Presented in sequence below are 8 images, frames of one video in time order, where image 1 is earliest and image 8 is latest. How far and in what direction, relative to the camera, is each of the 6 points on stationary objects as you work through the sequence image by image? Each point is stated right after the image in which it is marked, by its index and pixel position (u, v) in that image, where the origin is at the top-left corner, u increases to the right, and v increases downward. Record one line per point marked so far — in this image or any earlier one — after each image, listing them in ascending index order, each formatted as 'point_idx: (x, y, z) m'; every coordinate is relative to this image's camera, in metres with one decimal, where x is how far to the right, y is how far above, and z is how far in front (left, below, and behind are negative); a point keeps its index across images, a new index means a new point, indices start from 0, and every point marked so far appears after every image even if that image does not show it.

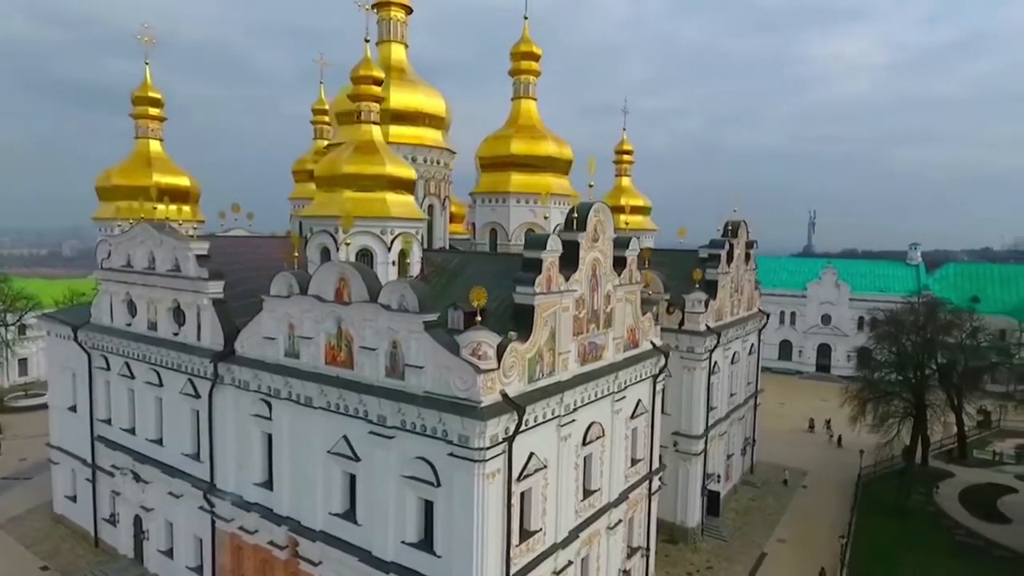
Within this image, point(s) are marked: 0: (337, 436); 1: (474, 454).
0: (-3.5, -3.3, +15.6) m
1: (-0.4, -3.1, +13.4) m
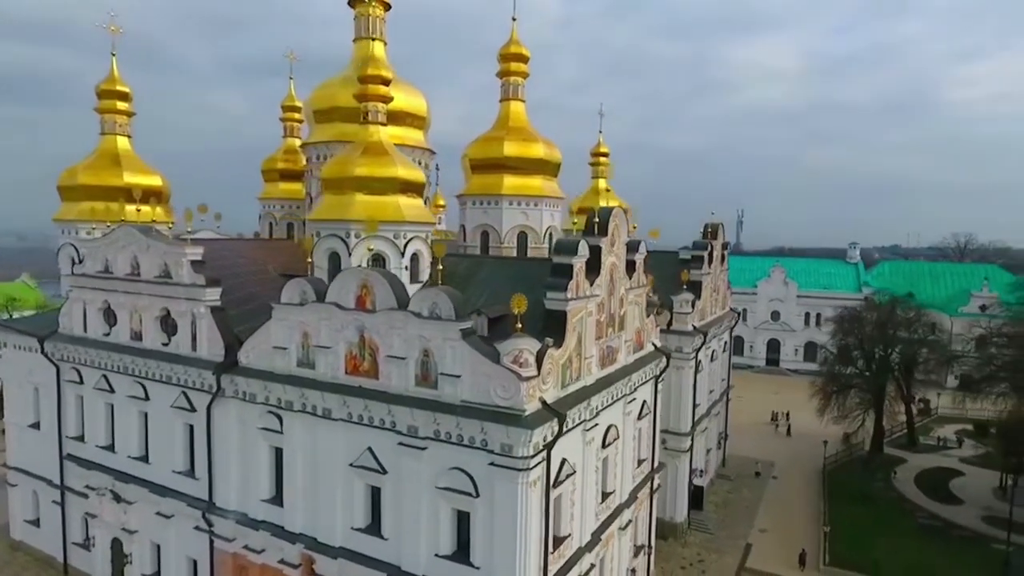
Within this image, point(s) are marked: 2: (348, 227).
0: (-3.2, -3.4, +15.0) m
1: (+0.1, -3.2, +13.0) m
2: (-3.8, +1.4, +16.6) m
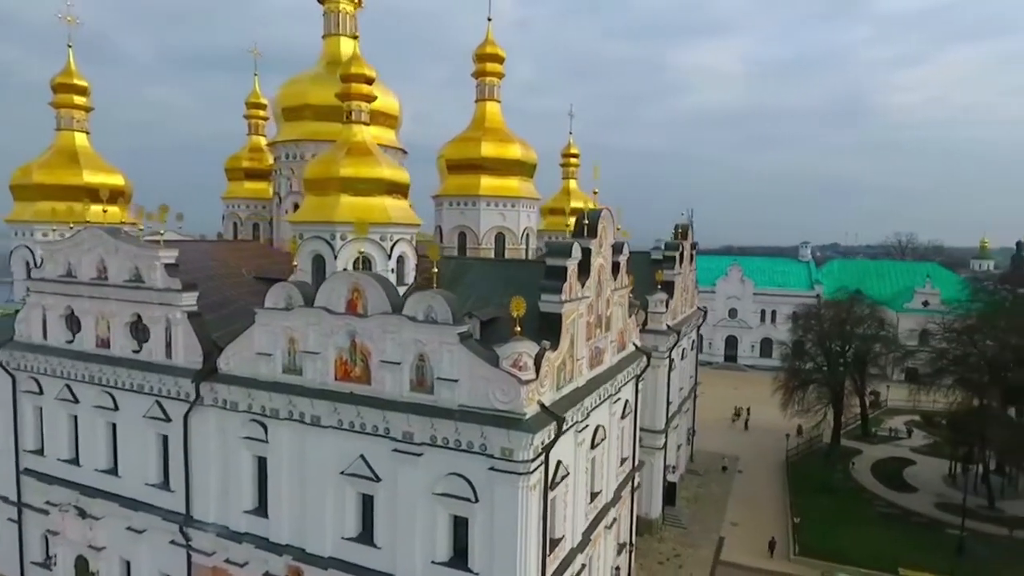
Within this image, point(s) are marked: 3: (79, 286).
0: (-3.4, -3.5, +14.6) m
1: (+0.1, -3.3, +12.9) m
2: (-4.1, +1.3, +16.2) m
3: (-11.2, +0.1, +18.0) m
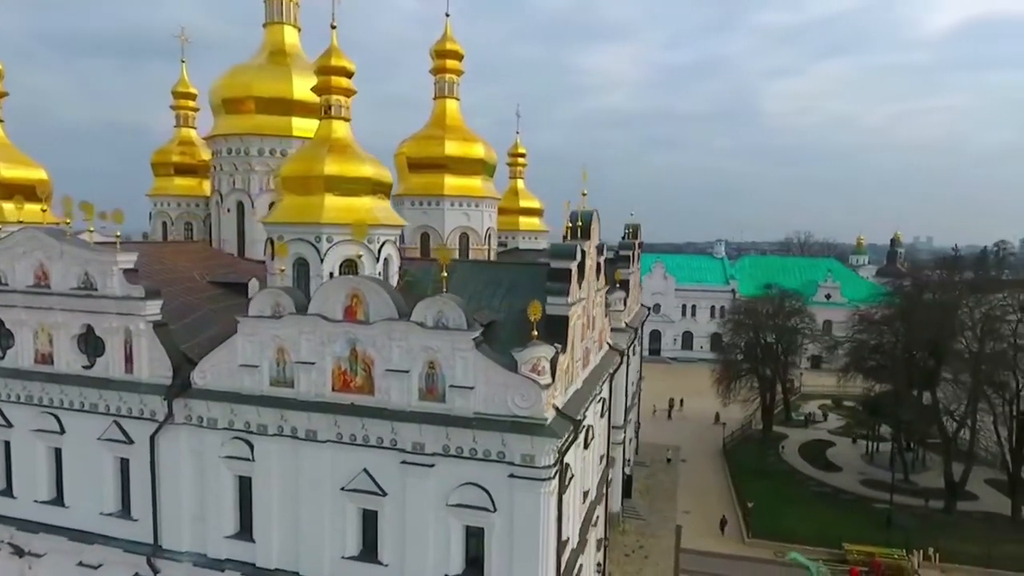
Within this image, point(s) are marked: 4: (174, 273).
0: (-3.1, -3.6, +13.8) m
1: (+0.5, -3.3, +12.6) m
2: (-4.1, +1.2, +15.2) m
3: (-11.4, -0.1, +16.0) m
4: (-8.9, +0.4, +18.6) m
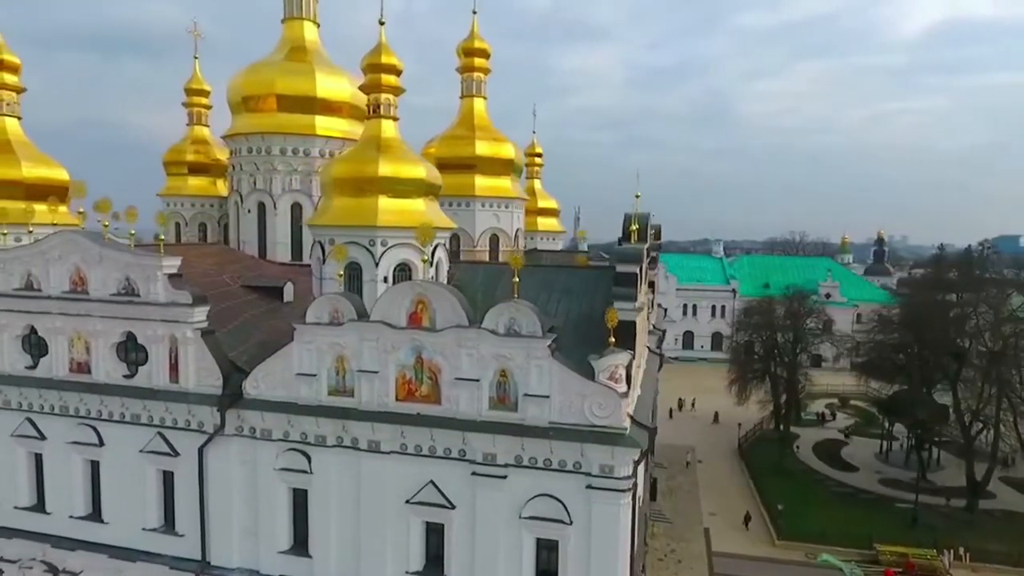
0: (-1.8, -3.7, +13.4) m
1: (+1.9, -3.4, +12.3) m
2: (-2.9, +1.1, +14.7) m
3: (-10.2, -0.3, +15.2) m
4: (-7.8, +0.3, +17.9) m
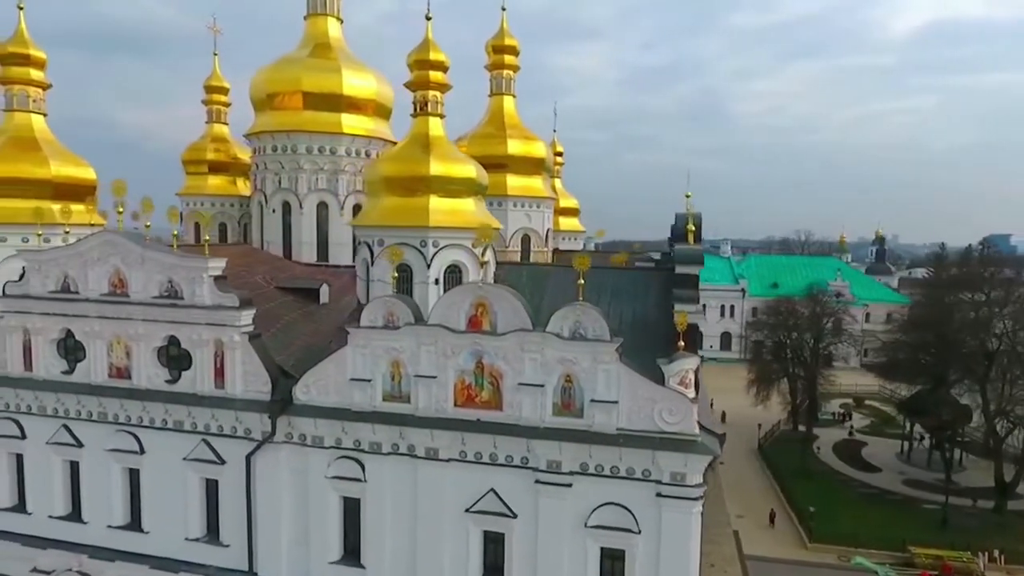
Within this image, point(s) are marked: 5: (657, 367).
0: (-0.6, -3.8, +13.0) m
1: (+3.1, -3.5, +12.0) m
2: (-1.7, +1.1, +14.4) m
3: (-9.1, -0.3, +14.8) m
4: (-6.7, +0.2, +17.5) m
5: (+2.9, -1.6, +13.9) m
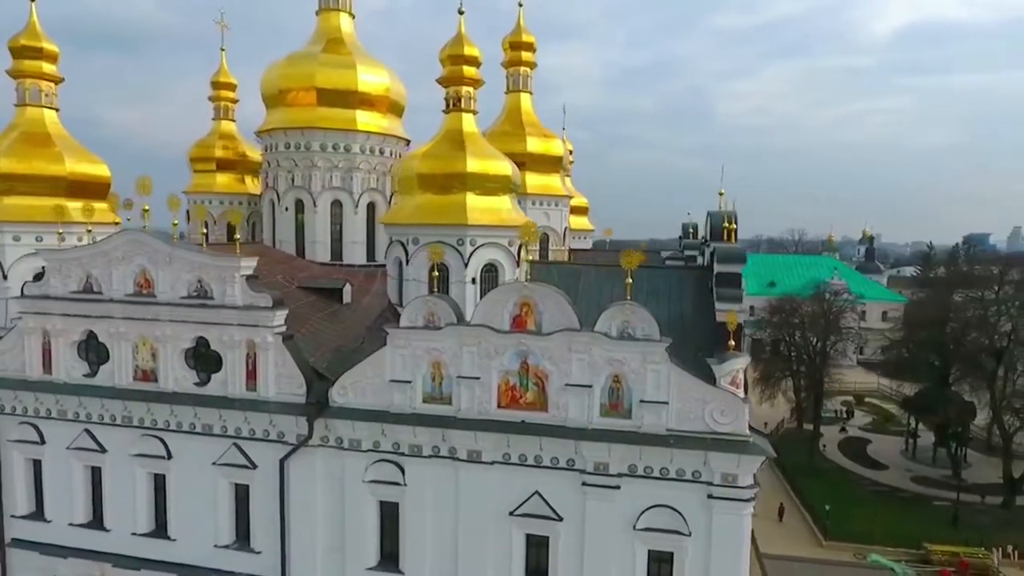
0: (+0.2, -3.8, +12.8) m
1: (+3.9, -3.5, +11.9) m
2: (-1.0, +1.1, +14.1) m
3: (-8.3, -0.3, +14.3) m
4: (-6.0, +0.2, +17.1) m
5: (+3.7, -1.5, +13.8) m
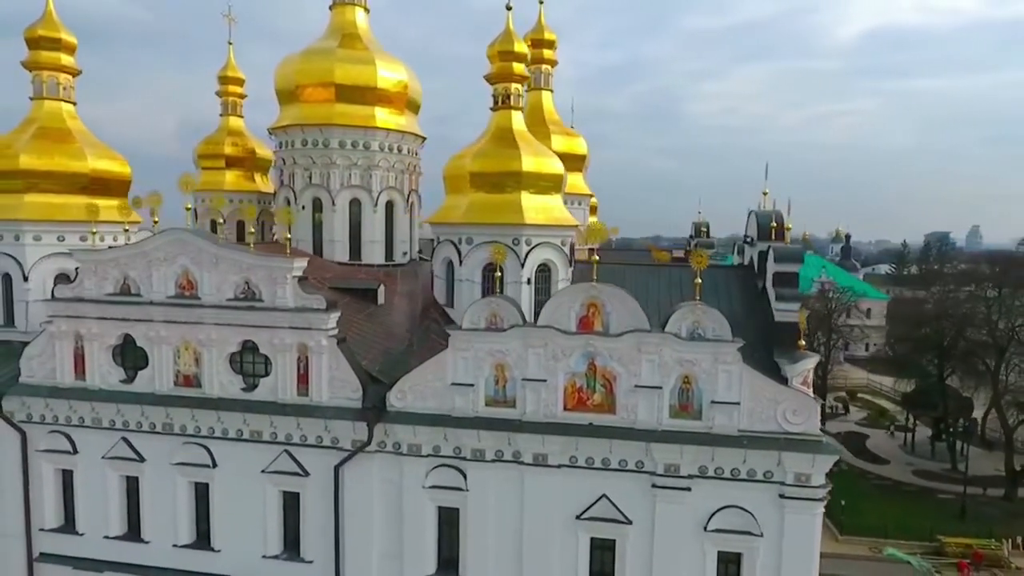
0: (+1.4, -3.8, +12.6) m
1: (+5.2, -3.5, +11.9) m
2: (+0.2, +1.1, +13.8) m
3: (-7.2, -0.4, +13.7) m
4: (-5.0, +0.2, +16.6) m
5: (+4.8, -1.5, +13.8) m
